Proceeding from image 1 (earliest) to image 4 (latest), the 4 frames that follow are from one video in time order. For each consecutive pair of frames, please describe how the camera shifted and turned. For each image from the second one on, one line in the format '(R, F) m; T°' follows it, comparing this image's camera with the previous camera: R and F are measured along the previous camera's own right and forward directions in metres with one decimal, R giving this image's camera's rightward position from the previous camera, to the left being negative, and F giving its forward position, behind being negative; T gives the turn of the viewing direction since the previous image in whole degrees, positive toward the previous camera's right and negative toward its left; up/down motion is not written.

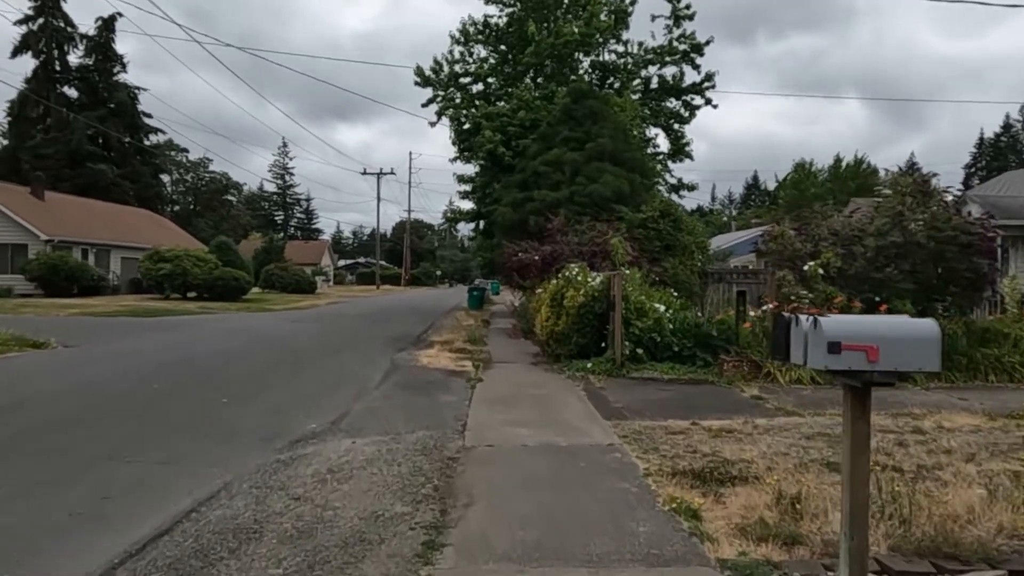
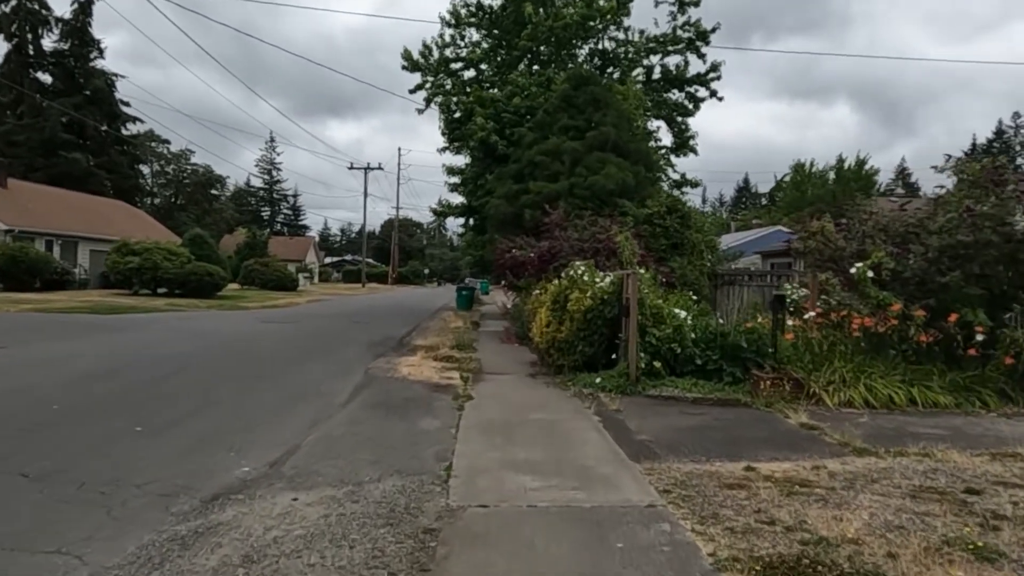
(-0.1, +1.8) m; +1°
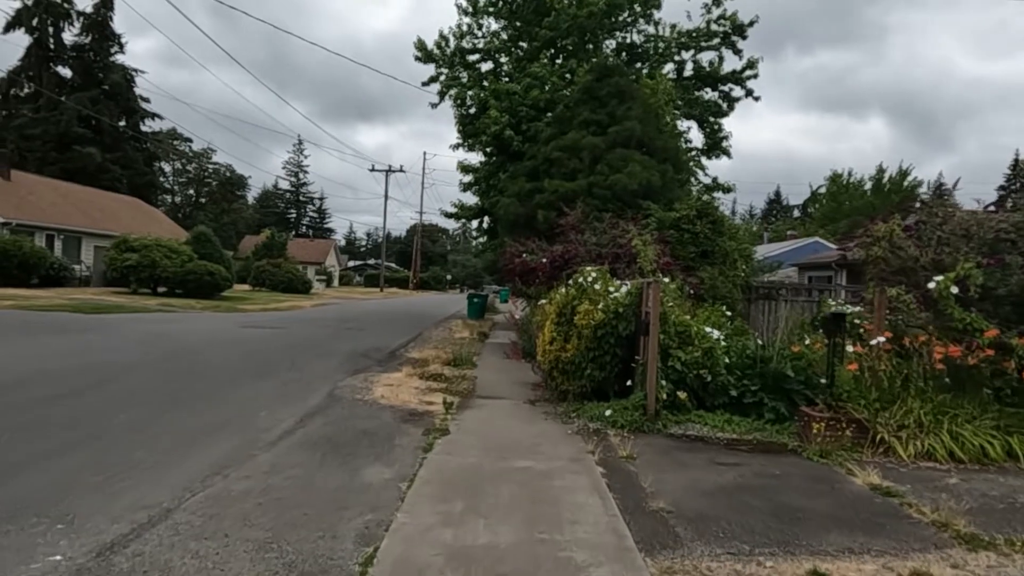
(+0.4, +1.9) m; -2°
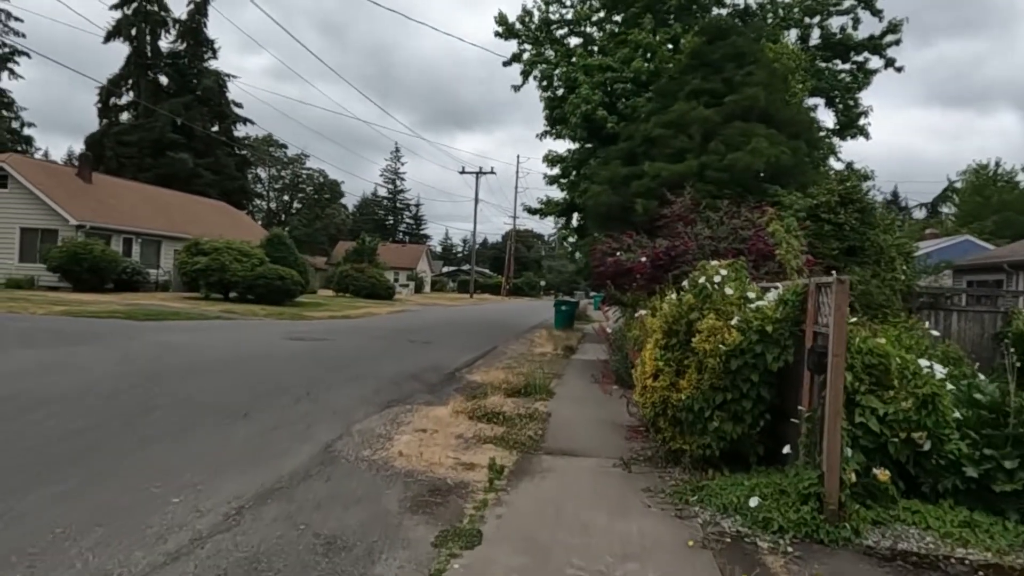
(+0.1, +3.2) m; -7°
